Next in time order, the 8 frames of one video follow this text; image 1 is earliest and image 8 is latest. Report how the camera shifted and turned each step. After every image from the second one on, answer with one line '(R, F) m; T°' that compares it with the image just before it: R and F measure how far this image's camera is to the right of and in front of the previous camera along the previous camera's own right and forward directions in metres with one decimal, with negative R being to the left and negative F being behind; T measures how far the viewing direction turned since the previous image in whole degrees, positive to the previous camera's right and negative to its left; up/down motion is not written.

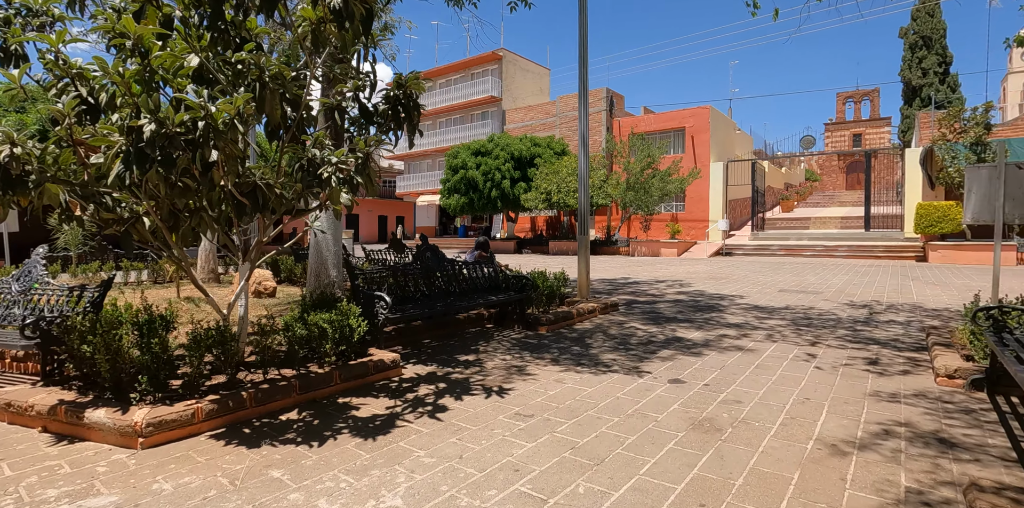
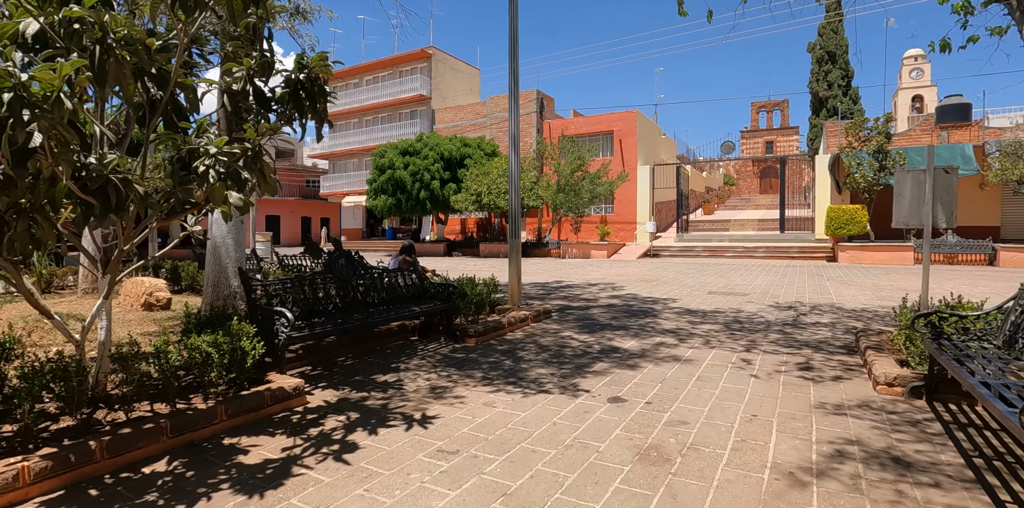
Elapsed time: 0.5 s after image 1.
(+0.1, +0.5) m; +7°
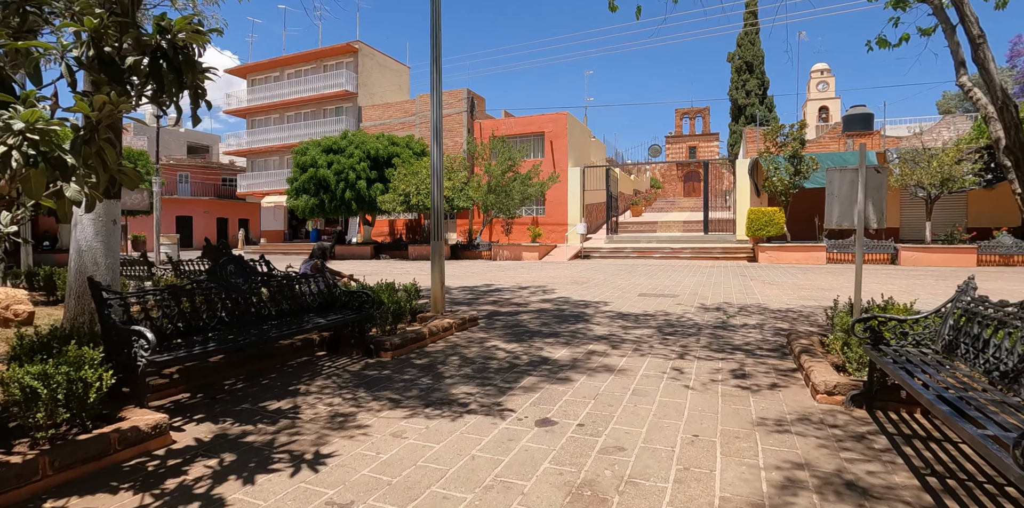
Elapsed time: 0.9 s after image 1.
(+0.1, +0.5) m; +7°
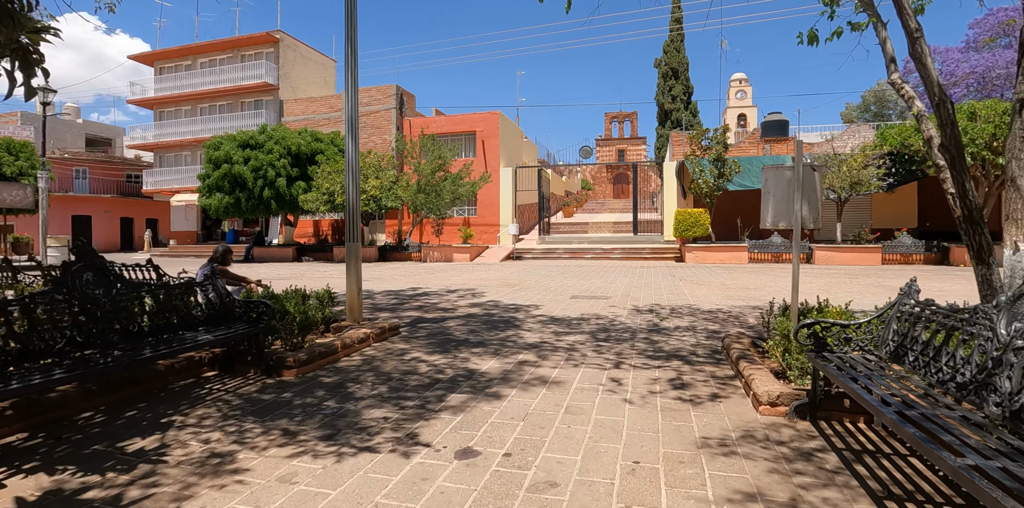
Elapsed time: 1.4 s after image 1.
(+0.1, +0.5) m; +7°
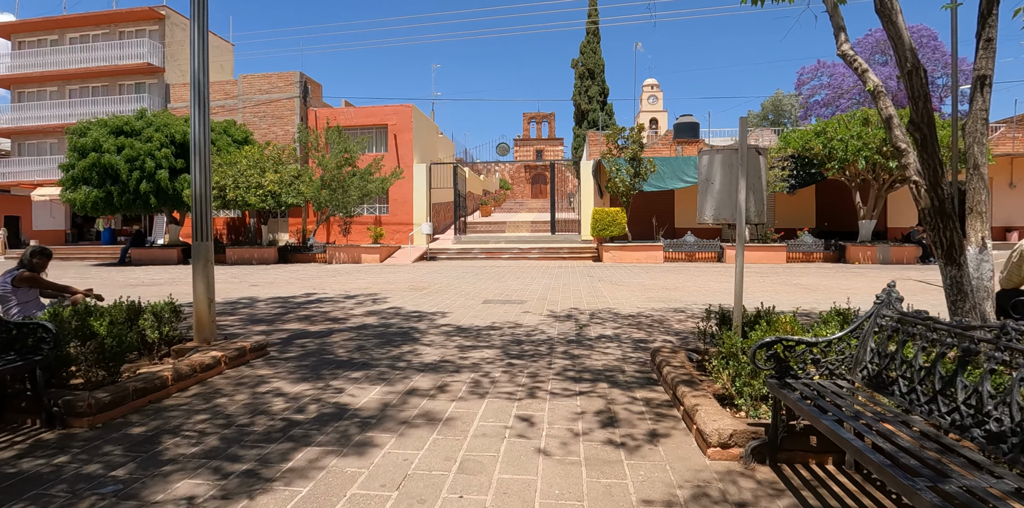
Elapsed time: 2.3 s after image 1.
(+0.2, +1.0) m; +8°
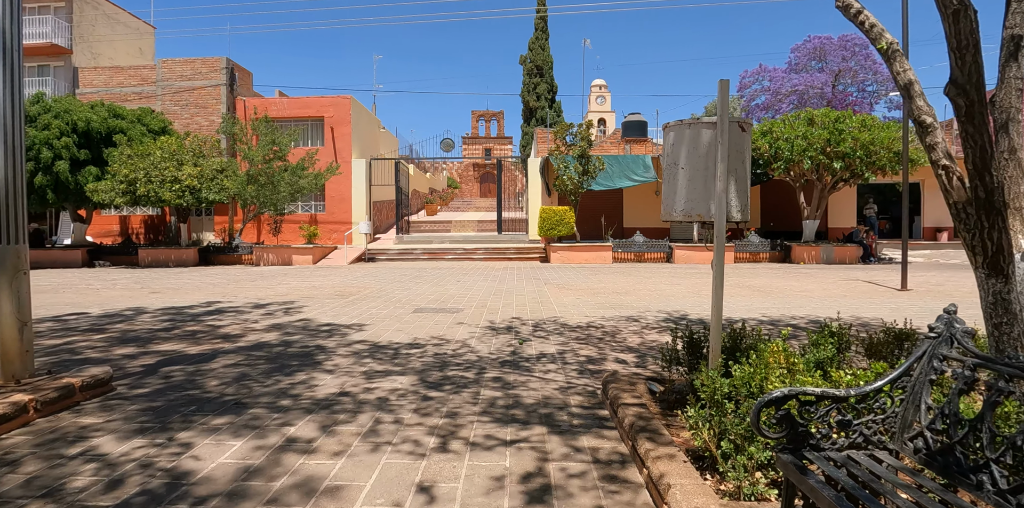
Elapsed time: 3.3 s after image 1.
(+0.2, +1.0) m; +5°
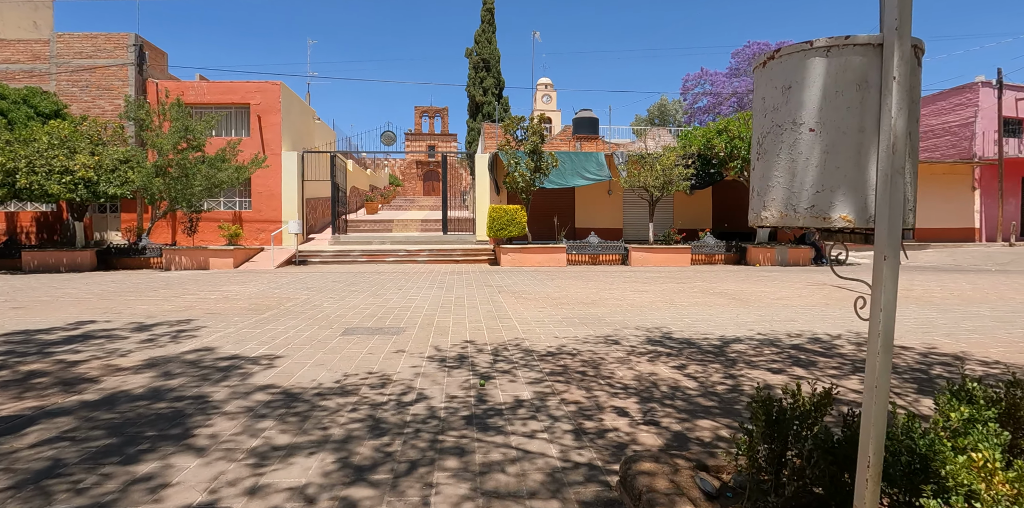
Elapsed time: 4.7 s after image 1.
(-0.1, +1.4) m; +6°
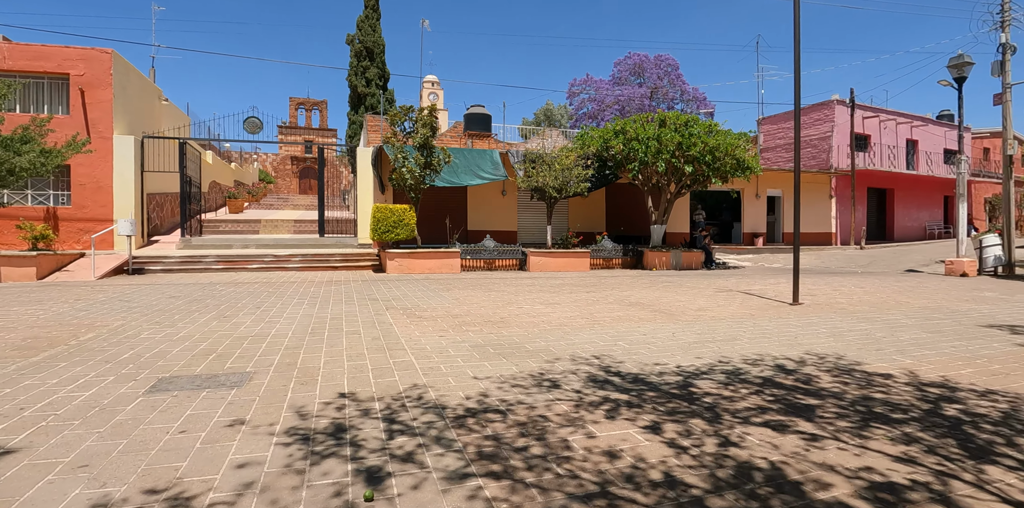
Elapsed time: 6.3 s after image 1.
(-0.1, +1.7) m; +12°
